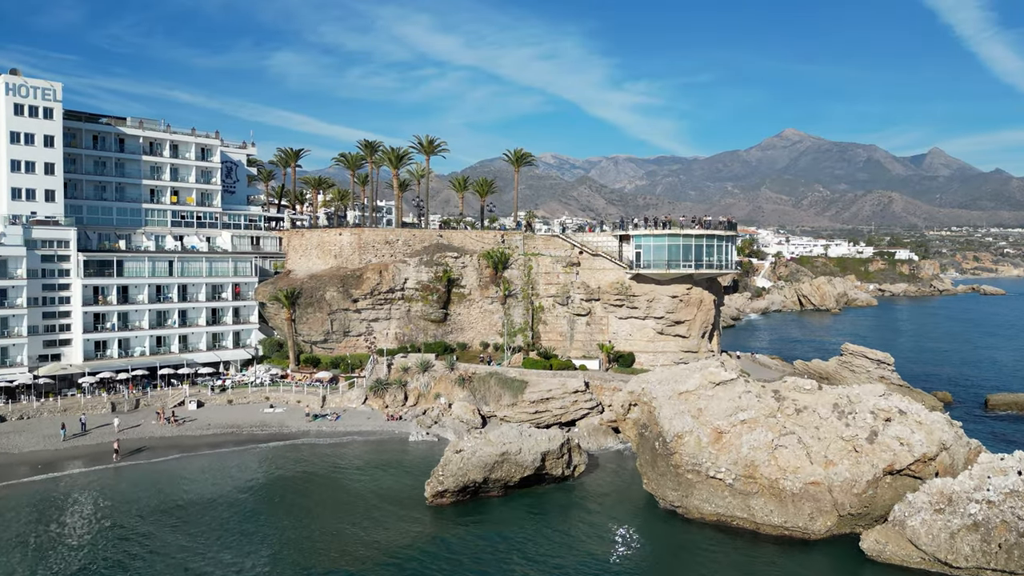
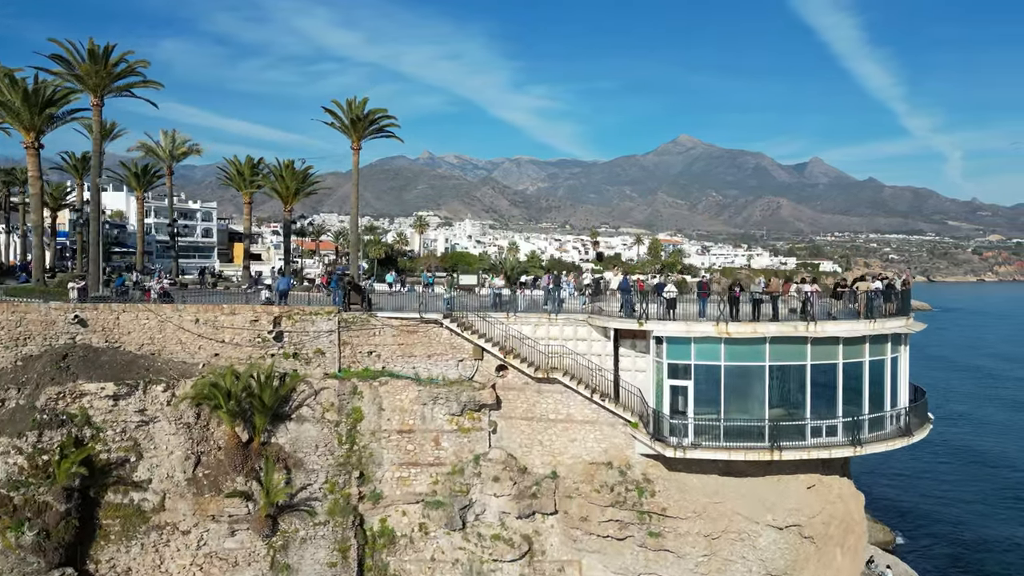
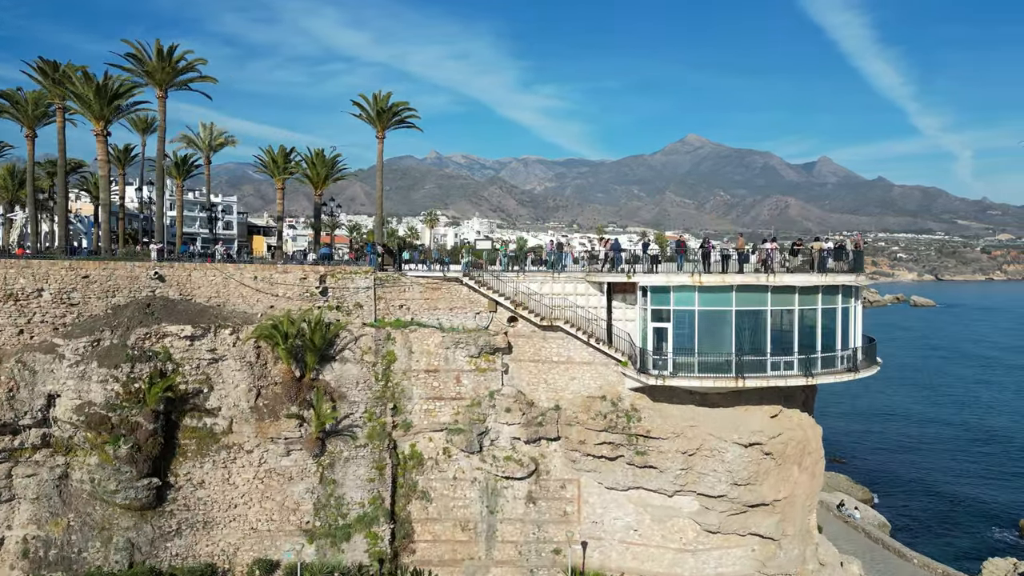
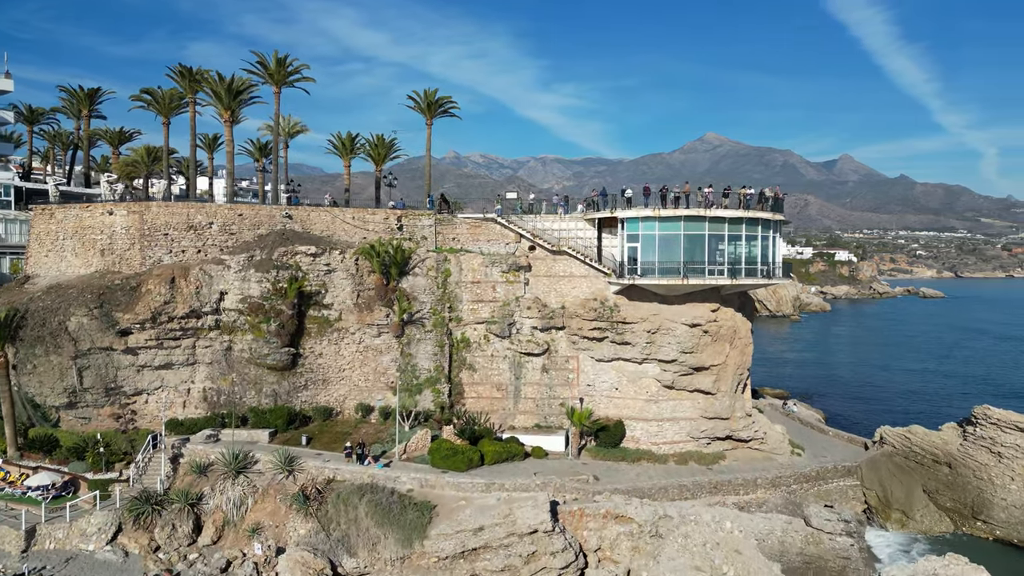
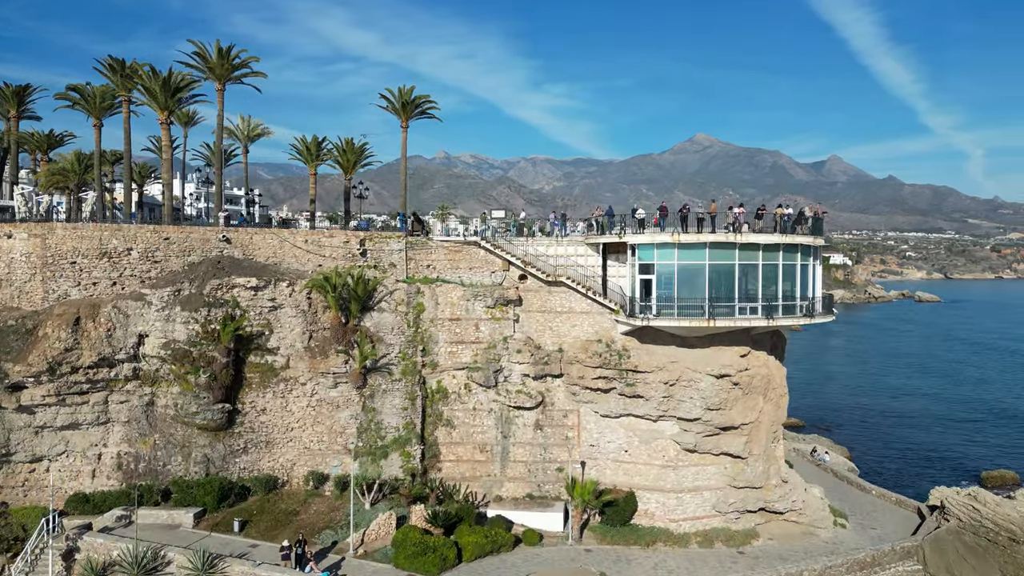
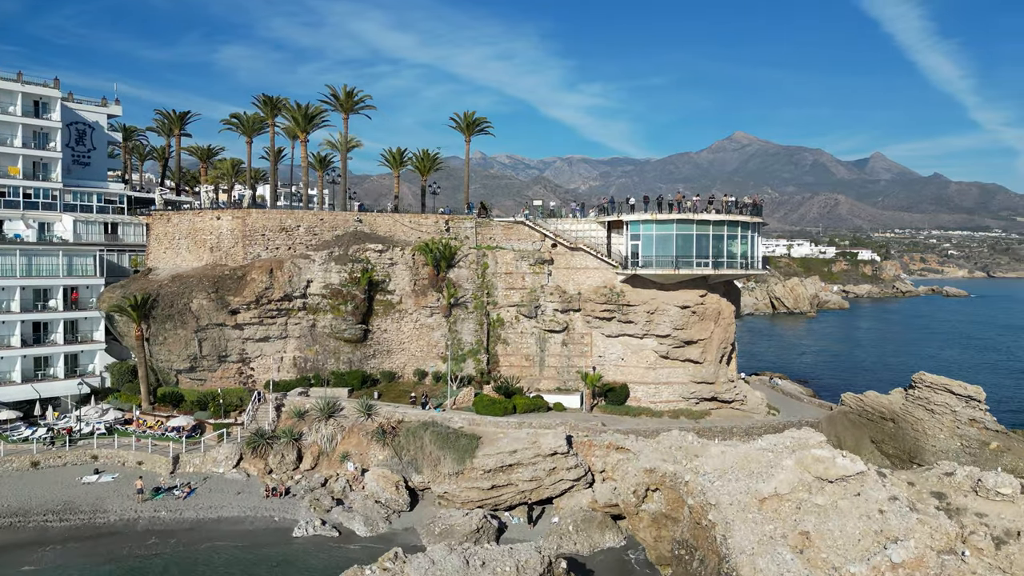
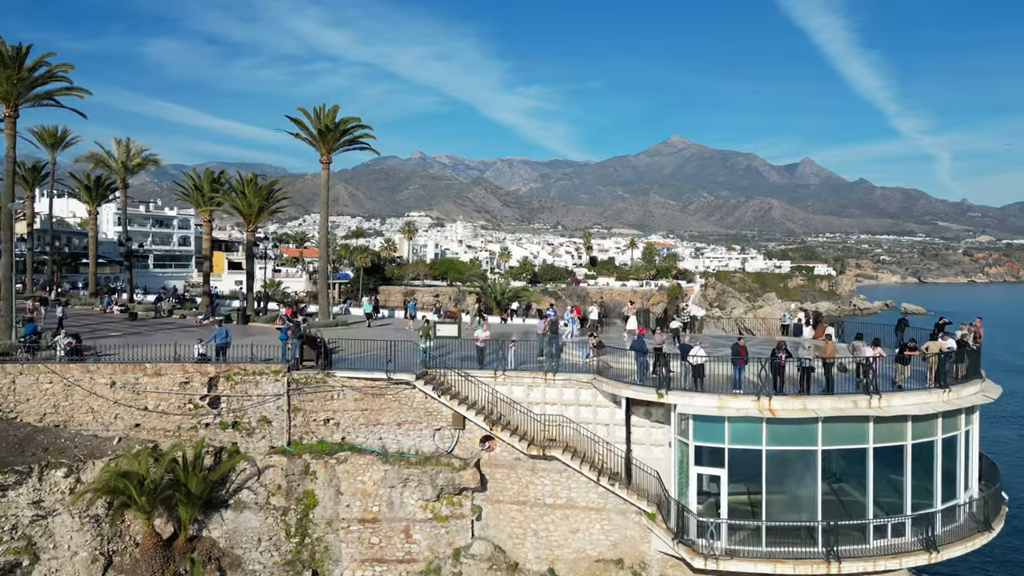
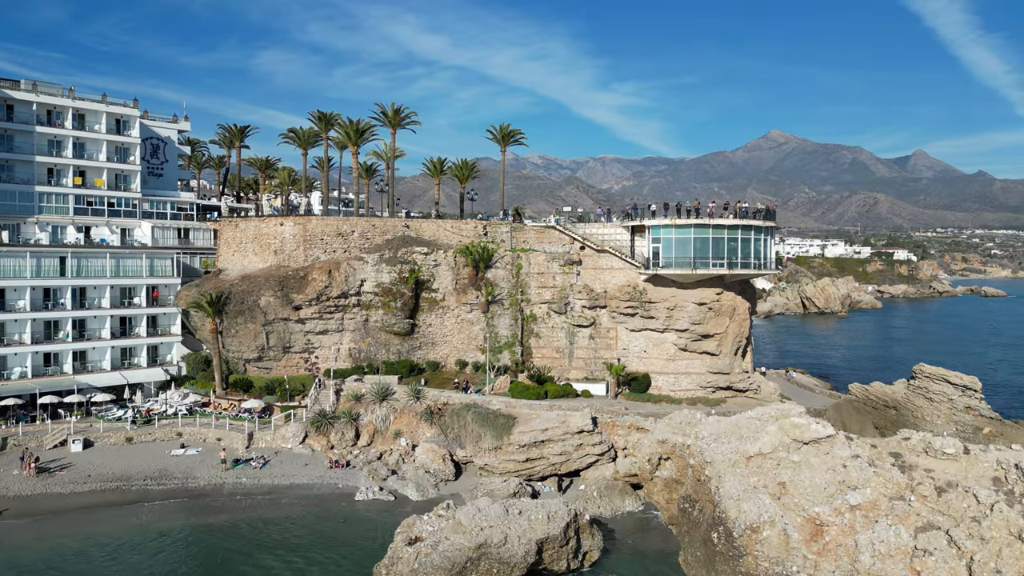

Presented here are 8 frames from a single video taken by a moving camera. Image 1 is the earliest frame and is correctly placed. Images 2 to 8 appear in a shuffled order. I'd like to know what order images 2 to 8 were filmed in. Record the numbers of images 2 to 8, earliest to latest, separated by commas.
8, 6, 4, 5, 3, 2, 7
